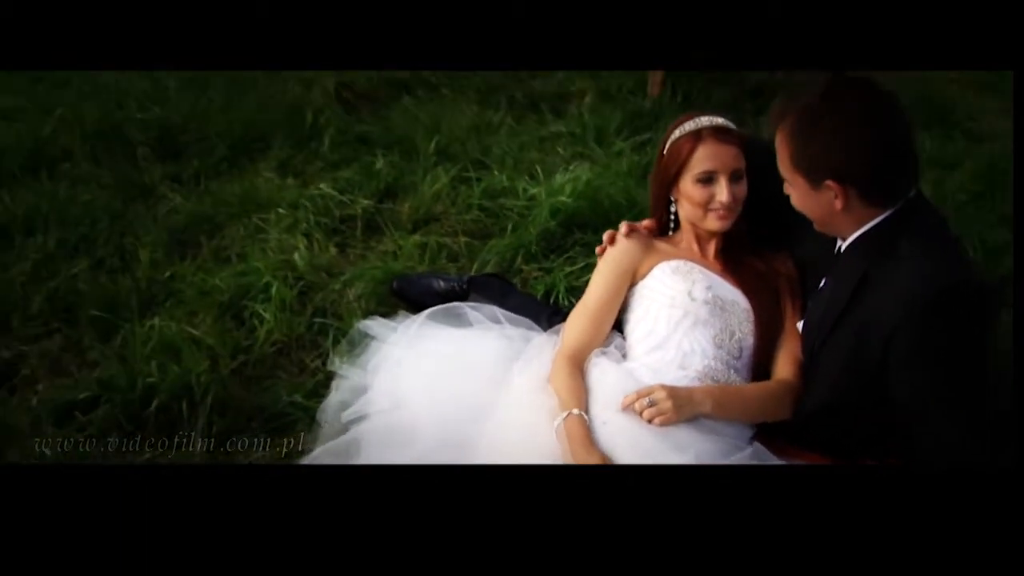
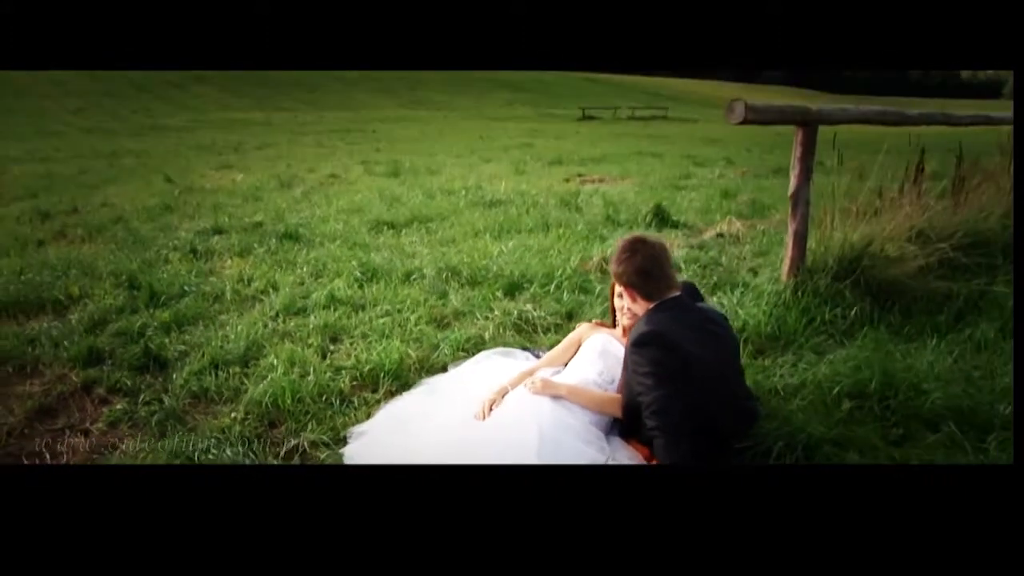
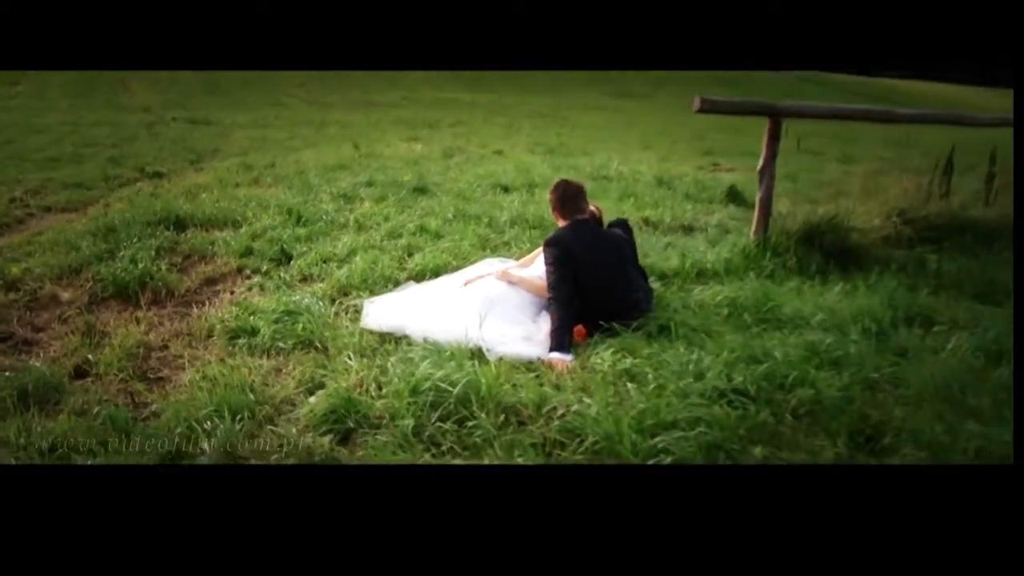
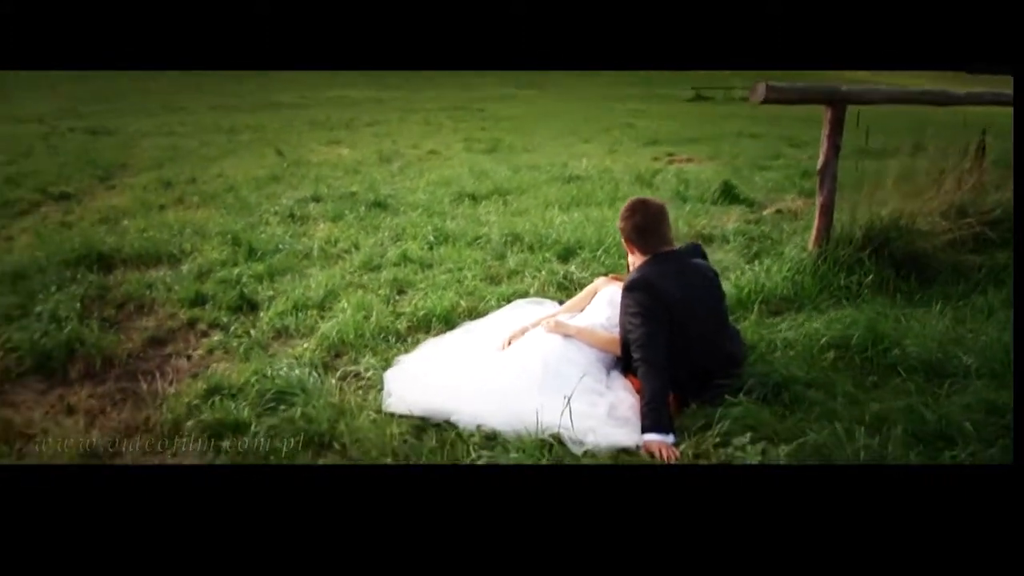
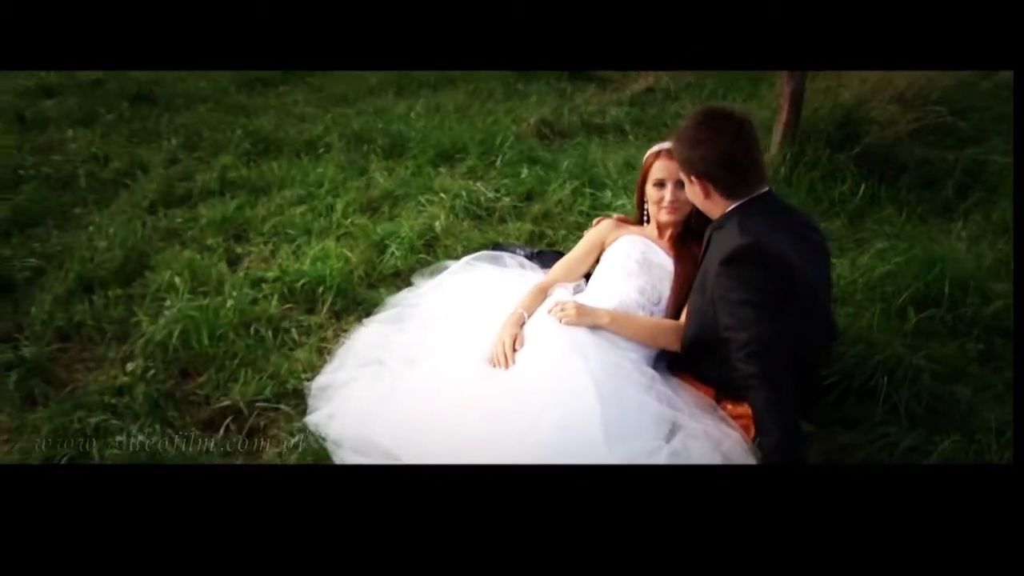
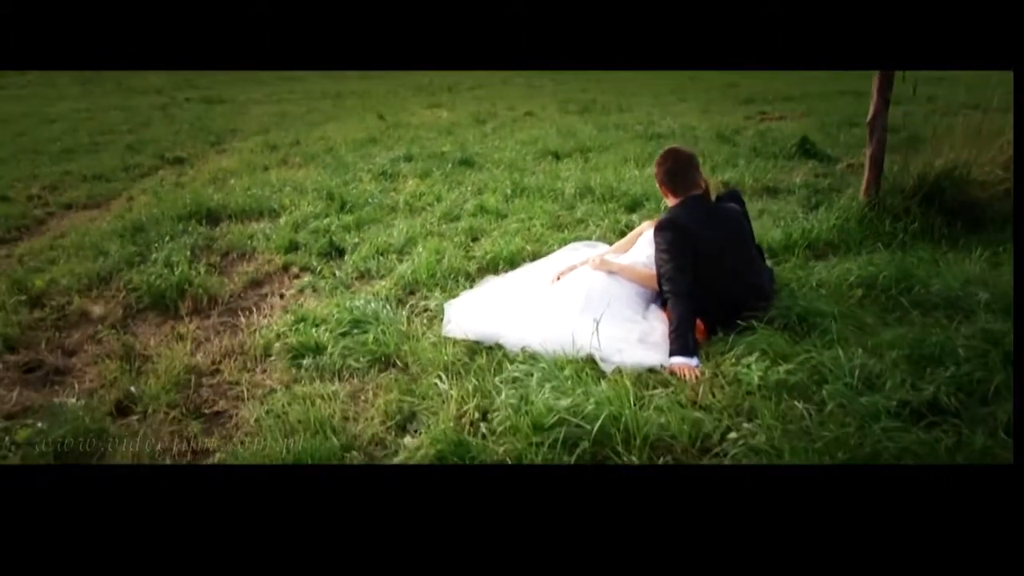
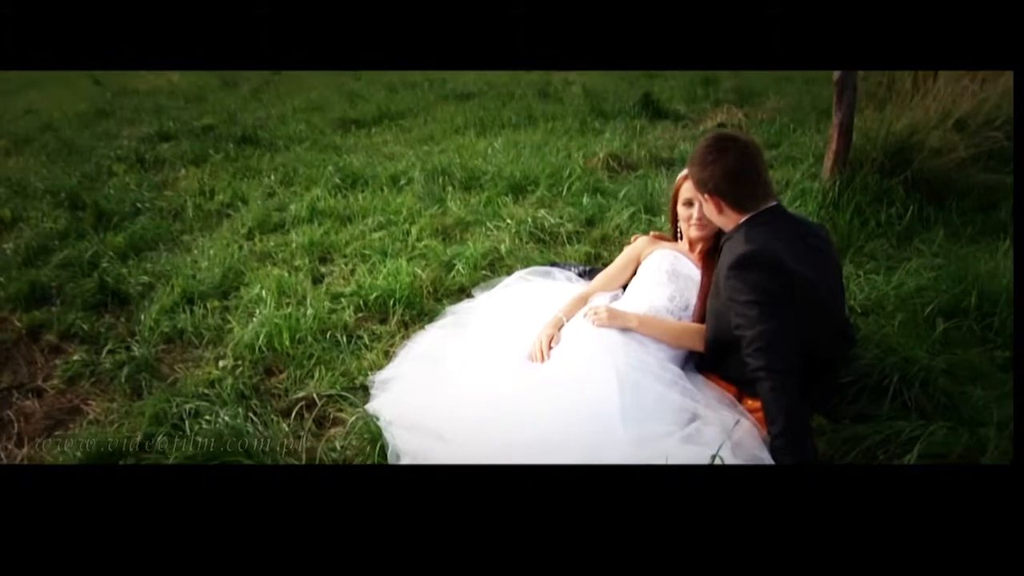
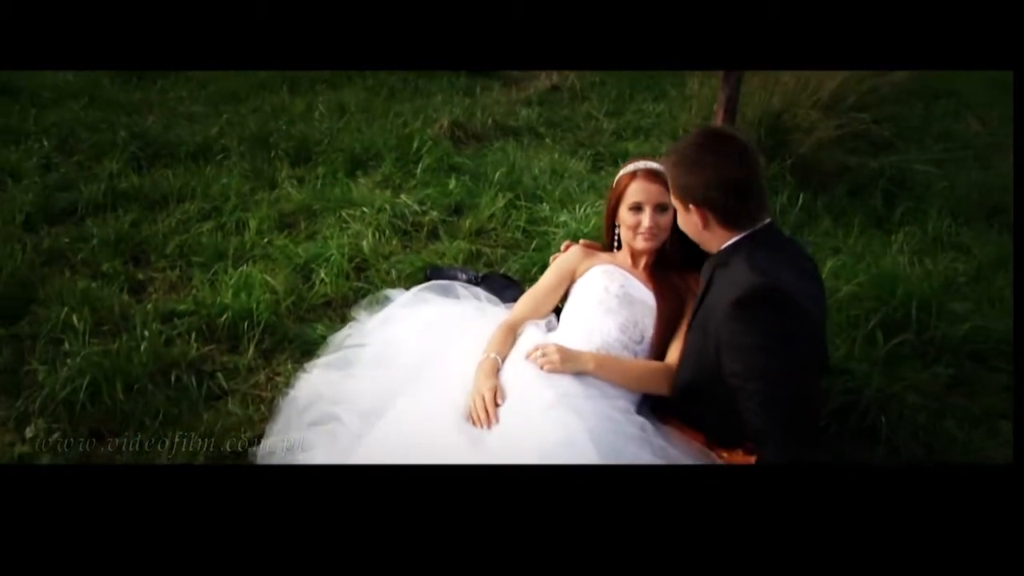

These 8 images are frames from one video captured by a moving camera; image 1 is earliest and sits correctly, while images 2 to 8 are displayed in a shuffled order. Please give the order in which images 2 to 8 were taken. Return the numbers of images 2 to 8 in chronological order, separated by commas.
8, 5, 7, 2, 4, 6, 3
